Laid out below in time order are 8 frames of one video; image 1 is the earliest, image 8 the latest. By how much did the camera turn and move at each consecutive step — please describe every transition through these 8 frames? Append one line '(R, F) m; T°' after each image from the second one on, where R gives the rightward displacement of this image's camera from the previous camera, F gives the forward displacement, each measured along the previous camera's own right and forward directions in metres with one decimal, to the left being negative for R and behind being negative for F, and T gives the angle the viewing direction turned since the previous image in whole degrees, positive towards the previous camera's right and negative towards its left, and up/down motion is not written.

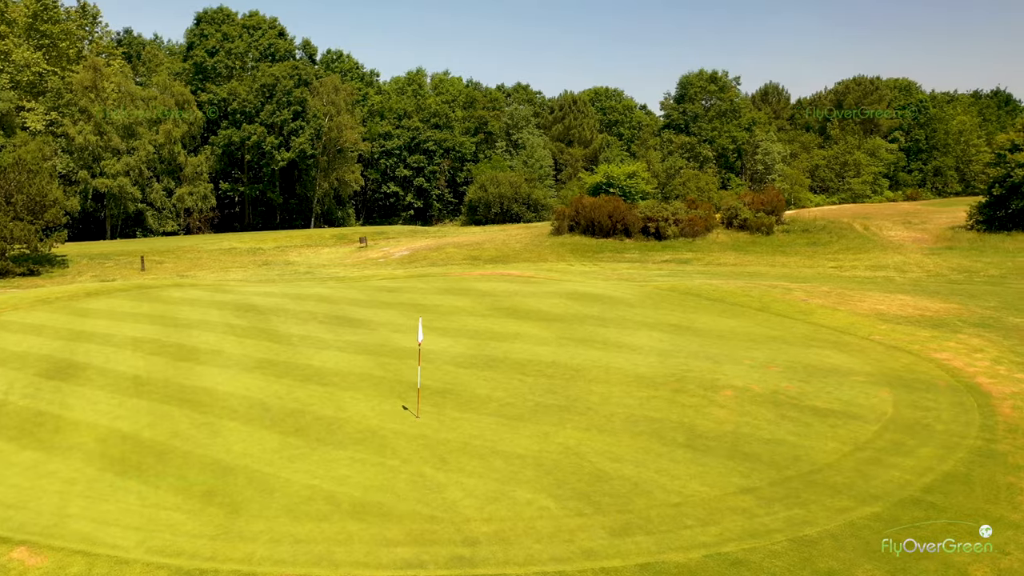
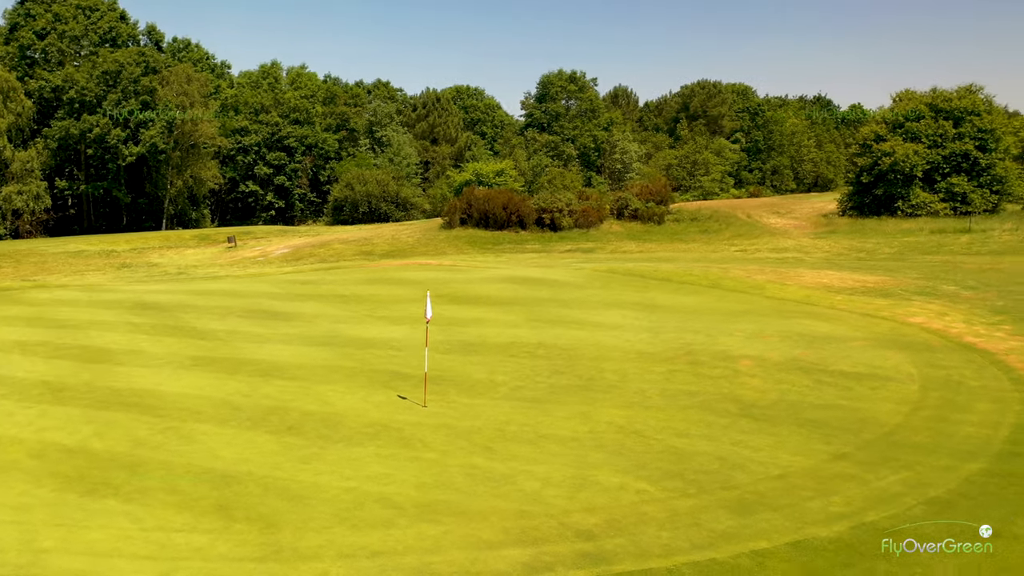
(-2.9, +2.0) m; +11°
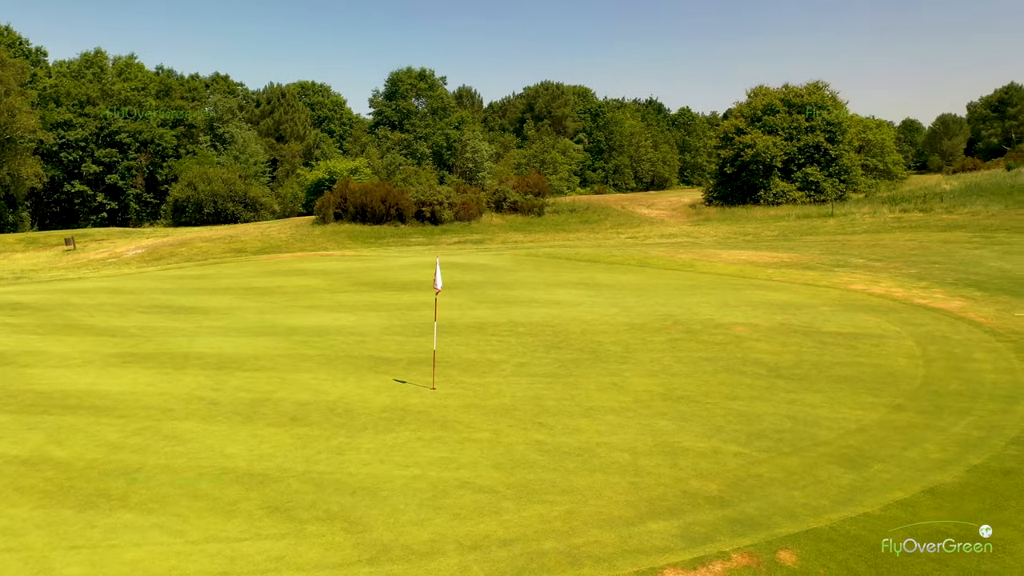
(-2.7, +1.4) m; +12°
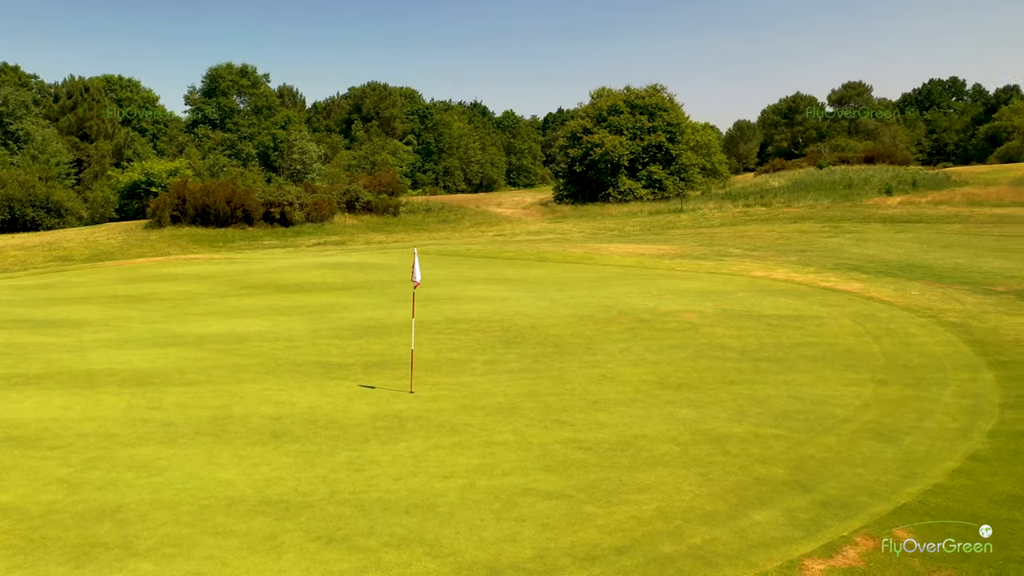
(-2.2, +1.0) m; +13°
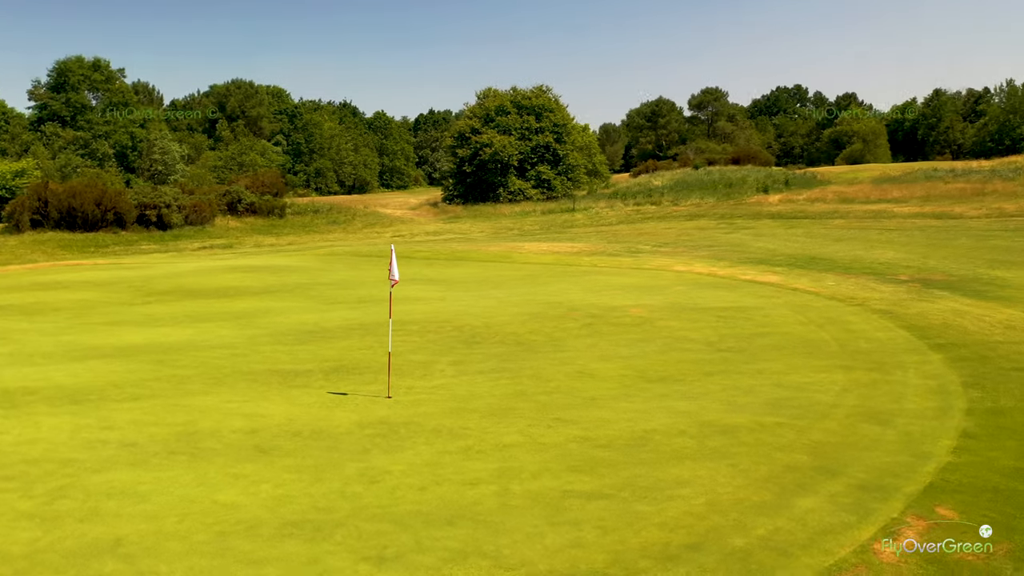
(-1.4, +0.5) m; +9°
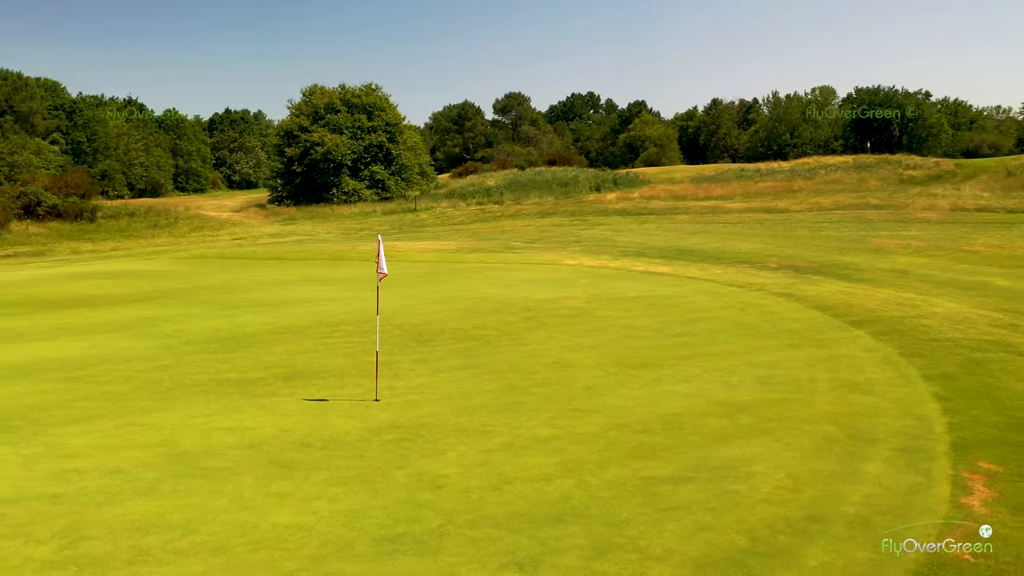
(-2.3, +0.6) m; +14°
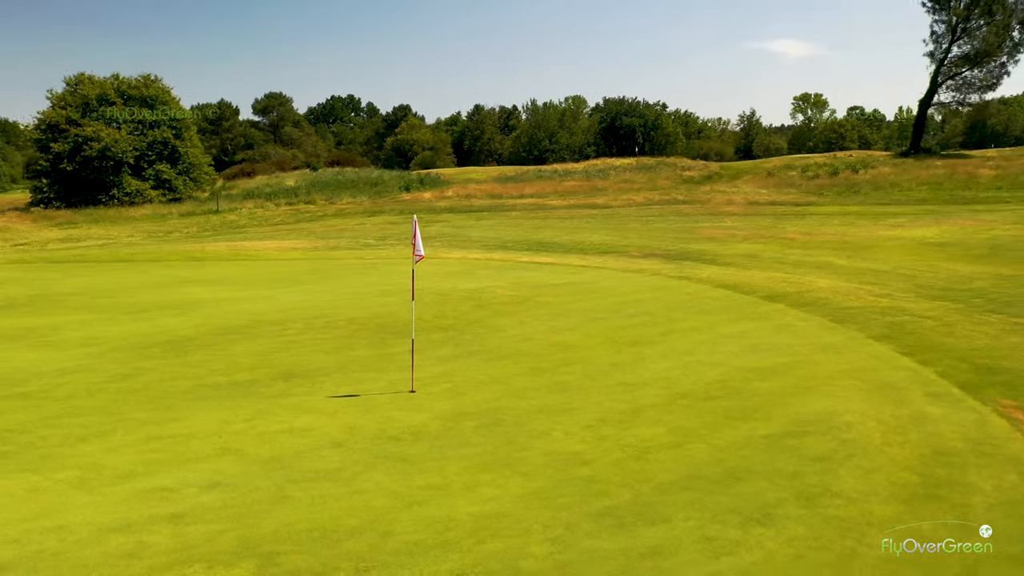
(-3.1, +0.6) m; +17°
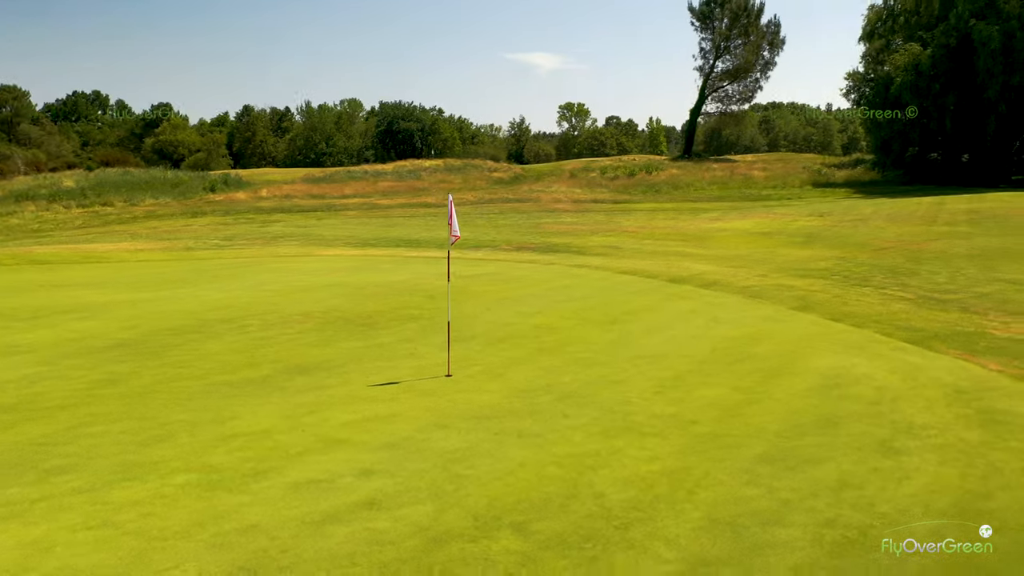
(-2.9, +0.3) m; +16°
